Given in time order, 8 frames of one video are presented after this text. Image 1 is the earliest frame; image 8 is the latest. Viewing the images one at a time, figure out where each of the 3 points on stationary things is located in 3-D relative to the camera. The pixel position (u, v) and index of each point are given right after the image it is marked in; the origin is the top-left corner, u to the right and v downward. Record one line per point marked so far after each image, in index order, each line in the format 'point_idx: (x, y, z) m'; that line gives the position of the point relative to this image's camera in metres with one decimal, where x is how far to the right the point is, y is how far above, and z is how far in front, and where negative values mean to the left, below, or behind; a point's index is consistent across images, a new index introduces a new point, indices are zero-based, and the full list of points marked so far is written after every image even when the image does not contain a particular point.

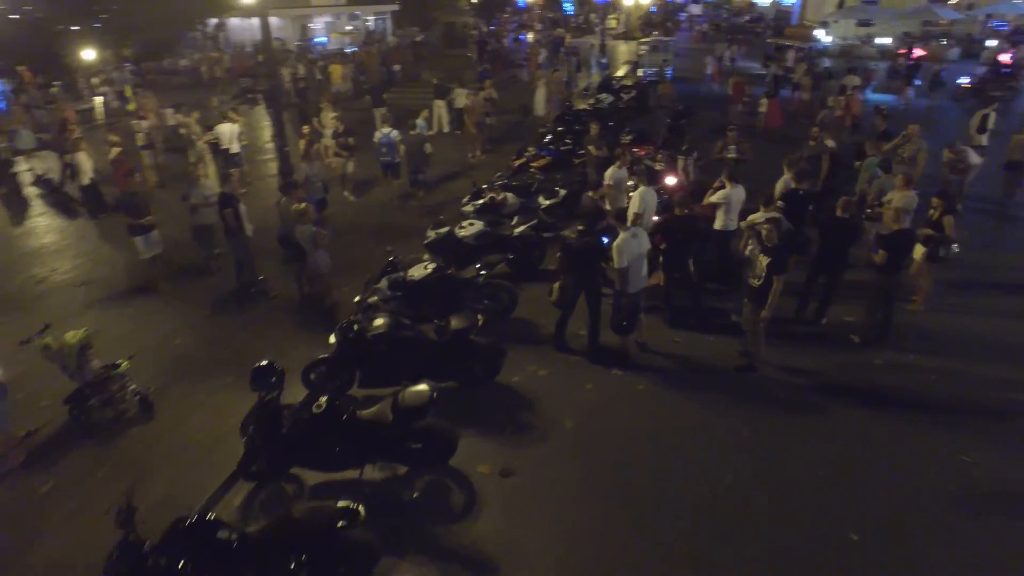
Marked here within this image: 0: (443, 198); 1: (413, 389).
0: (-1.4, +1.8, +13.1) m
1: (-0.8, -0.8, +5.4) m
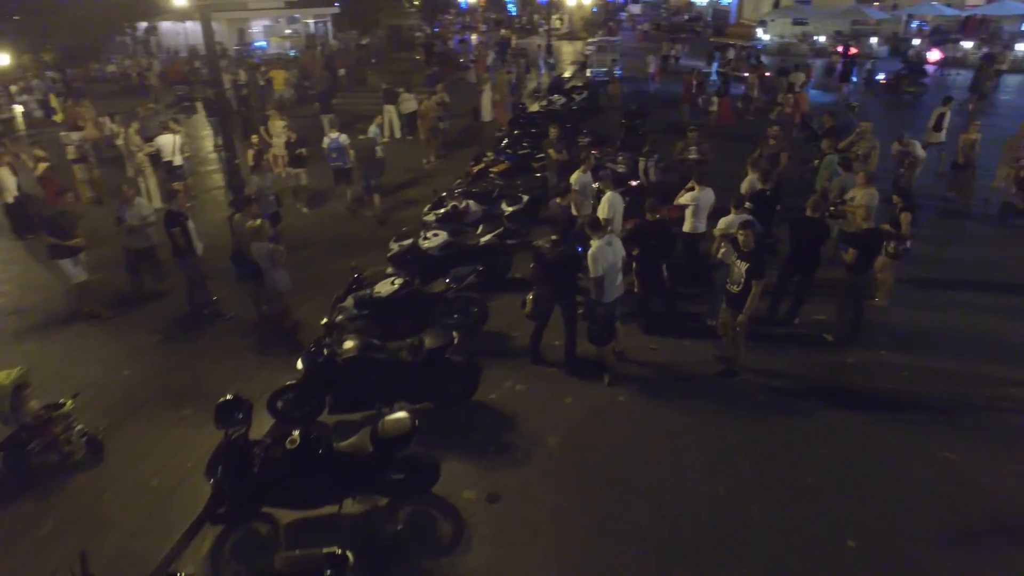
0: (-2.2, +1.6, +12.8) m
1: (-0.9, -1.0, +5.1) m
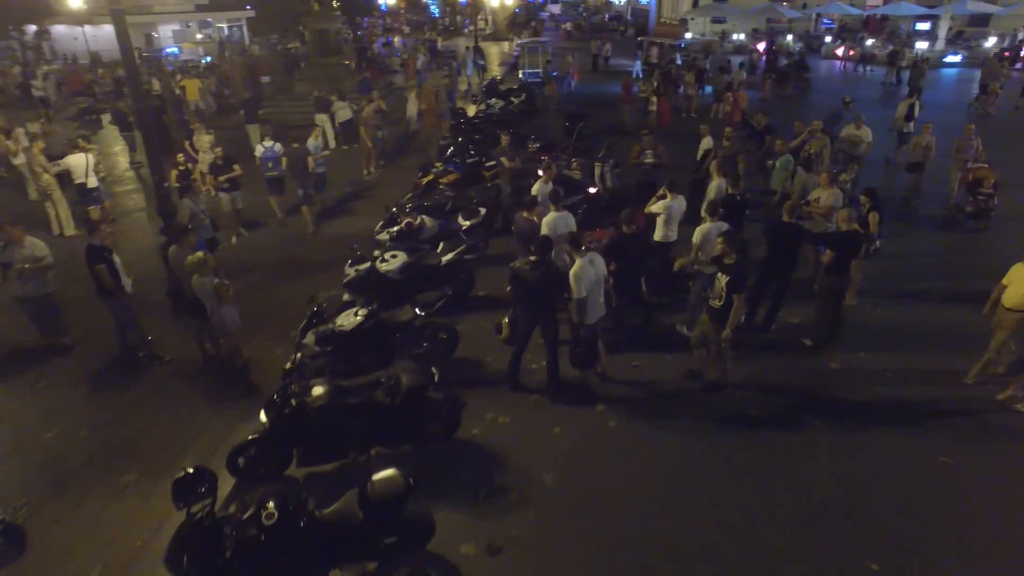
0: (-3.1, +1.2, +12.0) m
1: (-0.9, -1.3, +4.5) m
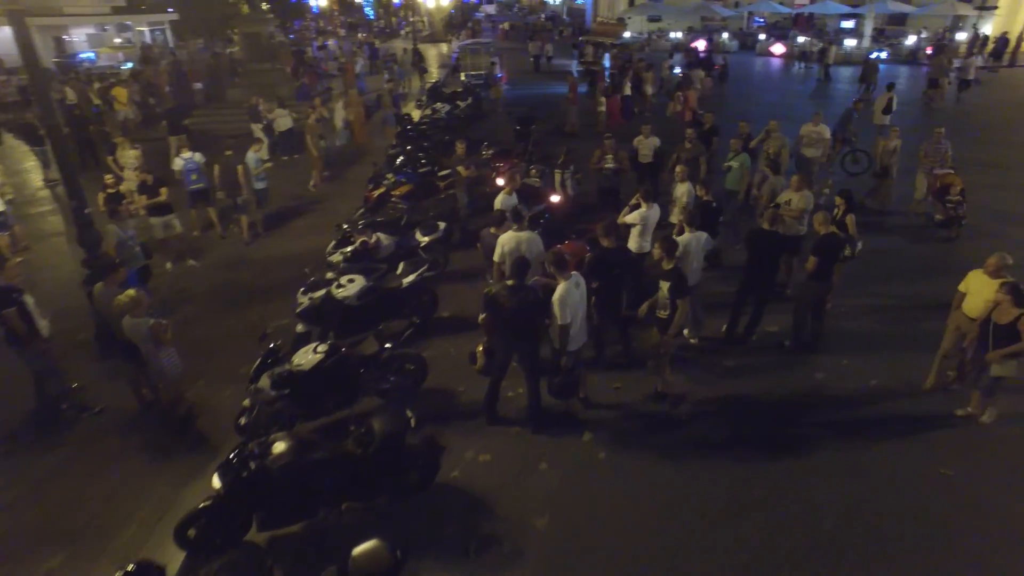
0: (-3.8, +0.8, +11.2) m
1: (-0.9, -1.6, +3.9) m
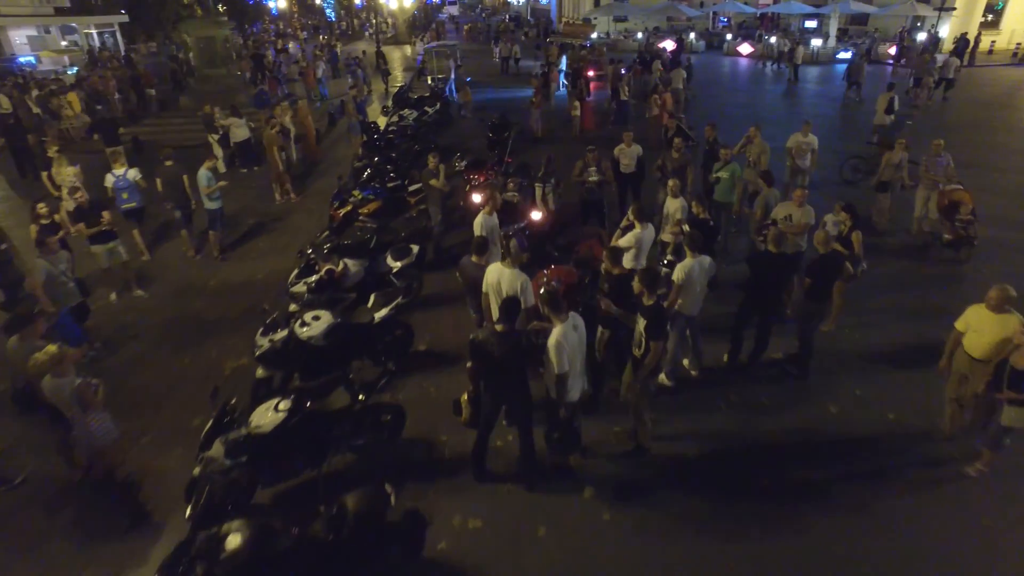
0: (-4.2, +0.4, +10.3) m
1: (-0.8, -1.9, +3.1) m
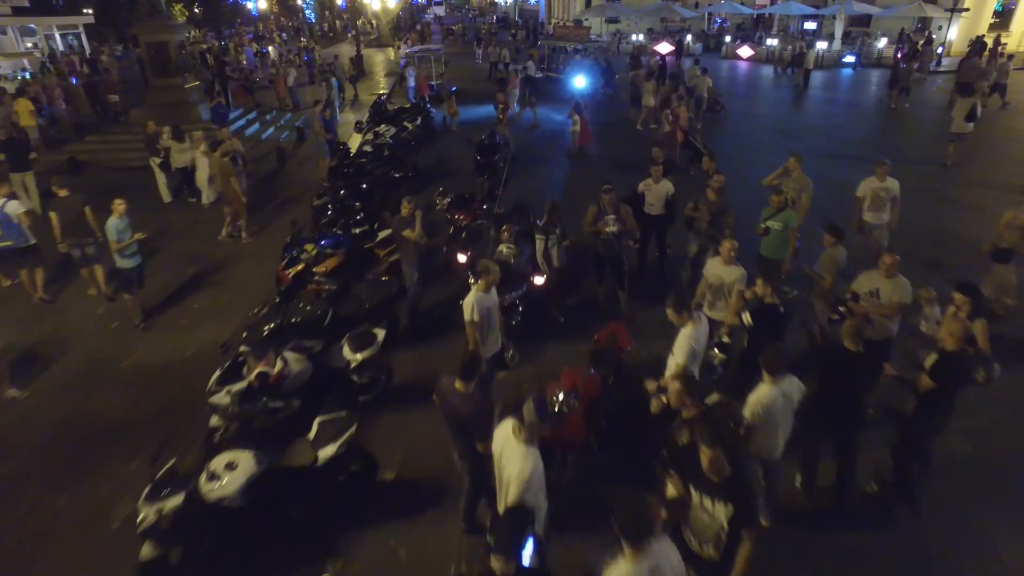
0: (-4.2, -0.6, +8.2) m
1: (-0.8, -2.9, +1.1) m
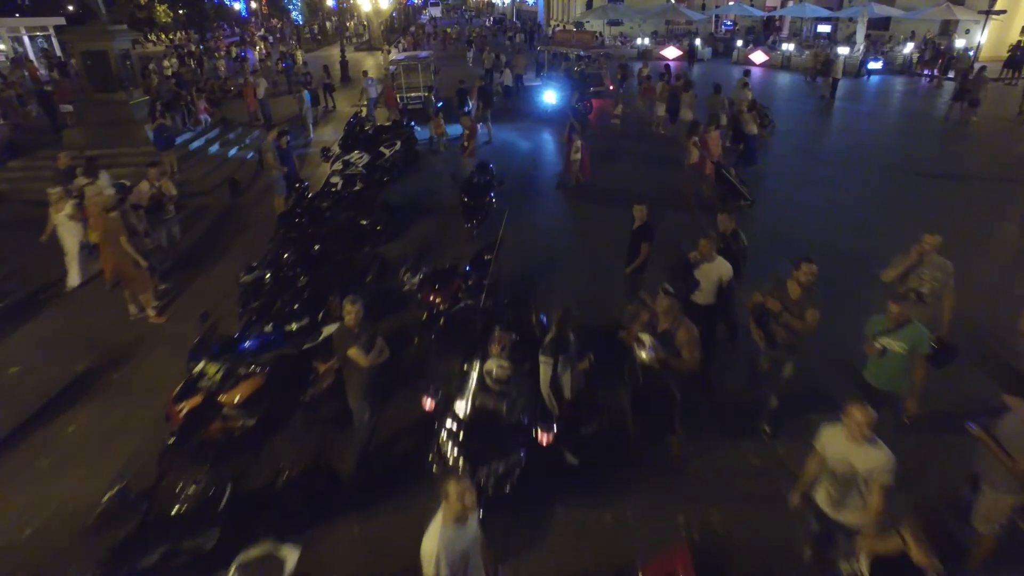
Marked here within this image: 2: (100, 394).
0: (-4.3, -1.8, +5.7) m
1: (-0.8, -4.1, -1.4) m
2: (-4.4, -1.1, +7.0) m
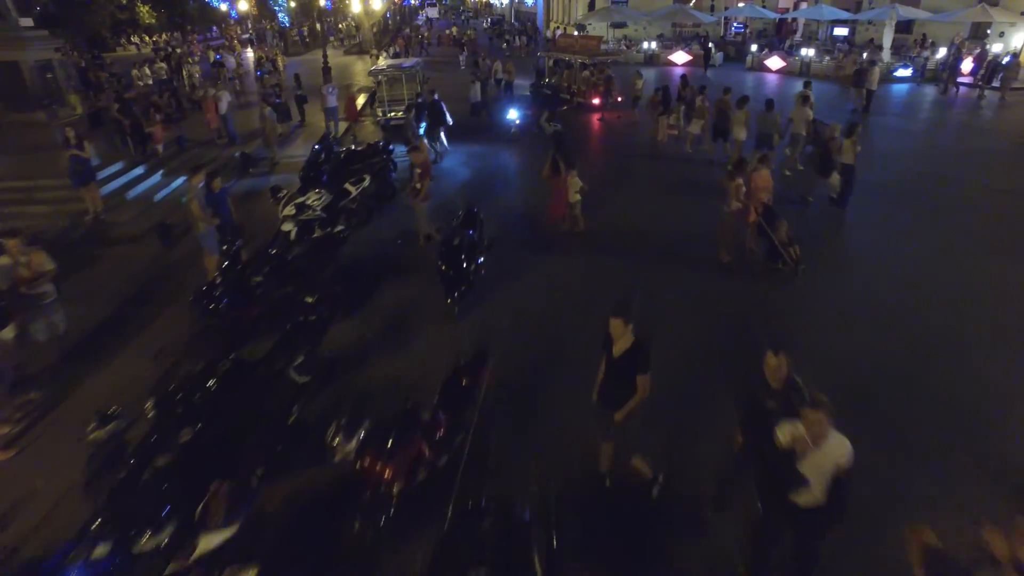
0: (-4.3, -2.9, +3.2) m
1: (-0.8, -5.3, -3.9) m
2: (-4.5, -2.3, +4.5) m
